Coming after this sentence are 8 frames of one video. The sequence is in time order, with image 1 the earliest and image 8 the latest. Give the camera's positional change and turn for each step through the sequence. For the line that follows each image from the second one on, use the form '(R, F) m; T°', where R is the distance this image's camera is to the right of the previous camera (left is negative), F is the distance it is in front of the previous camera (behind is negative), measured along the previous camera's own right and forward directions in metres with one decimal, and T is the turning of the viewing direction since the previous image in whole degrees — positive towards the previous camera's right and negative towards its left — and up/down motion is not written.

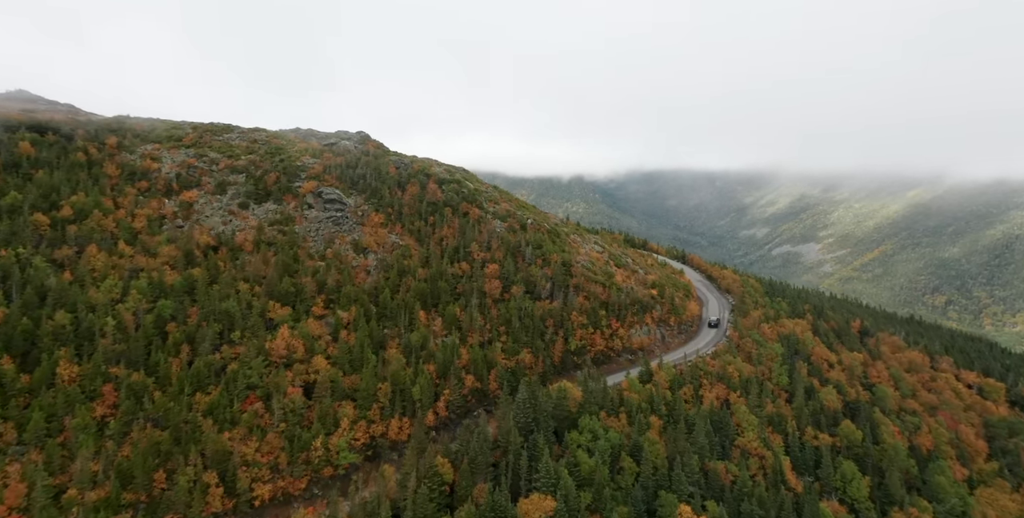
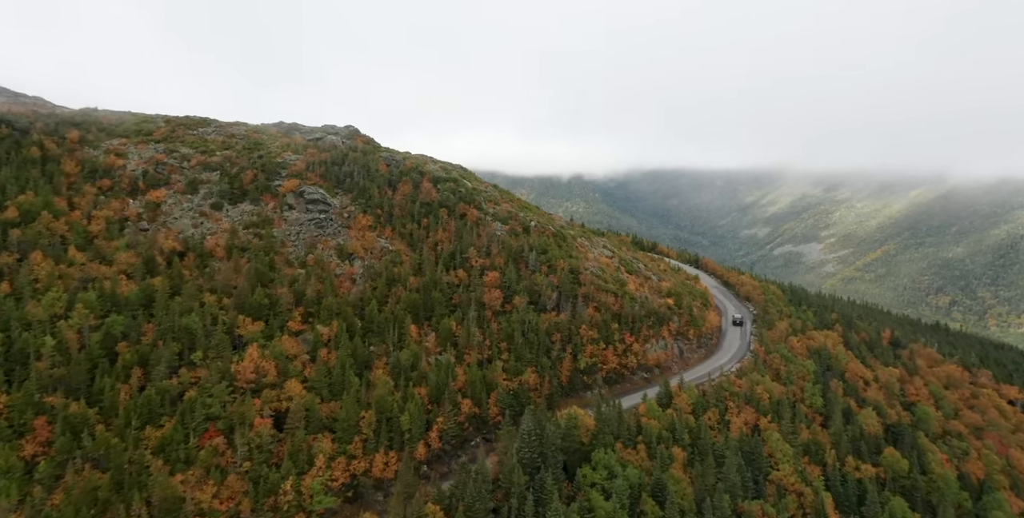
(-0.5, +13.0) m; 0°
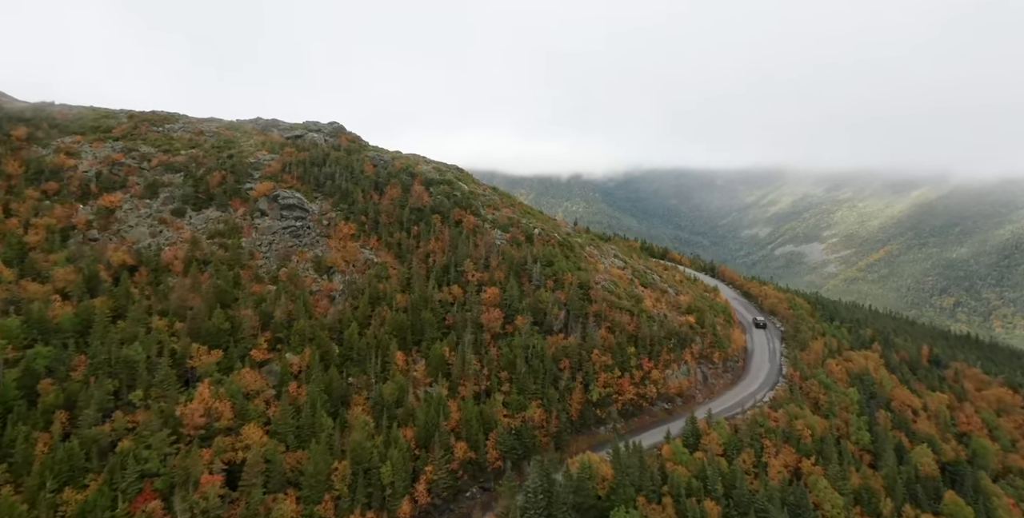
(-0.4, +14.3) m; 0°
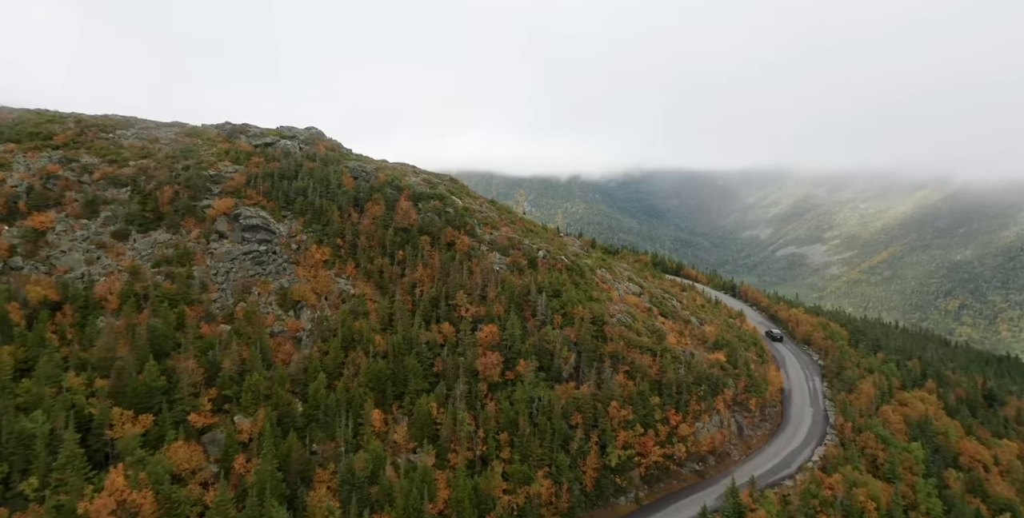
(-0.2, +16.0) m; 0°
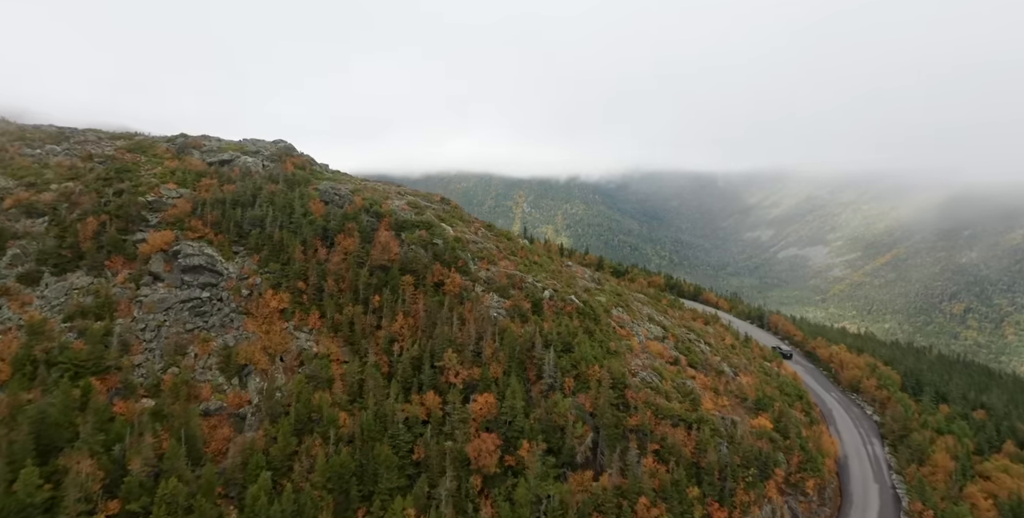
(-0.1, +17.3) m; 0°
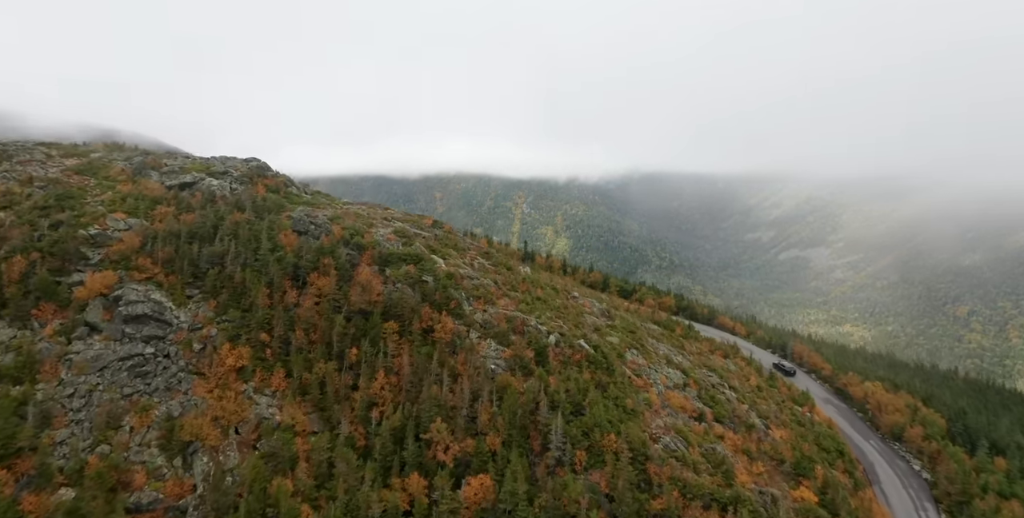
(-0.1, +11.6) m; 0°
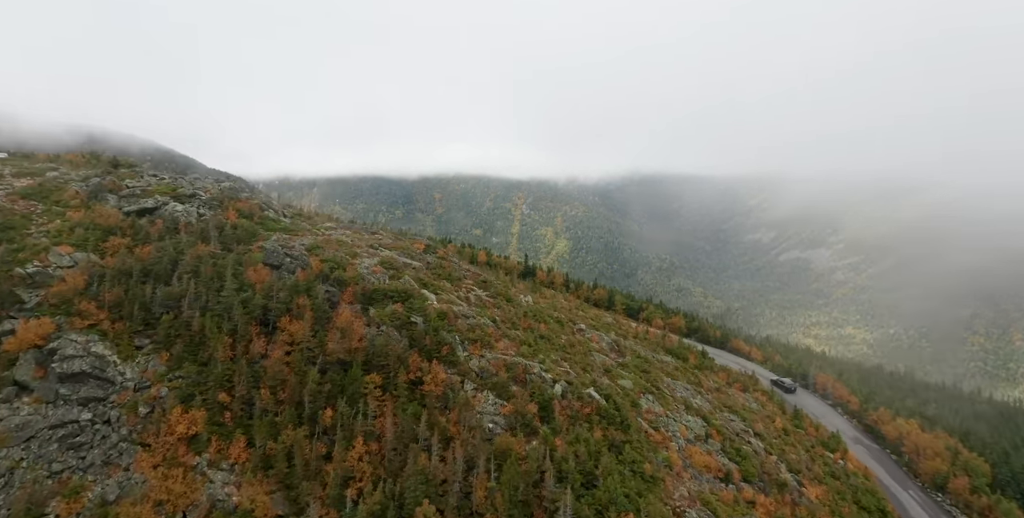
(-0.1, +9.4) m; 0°
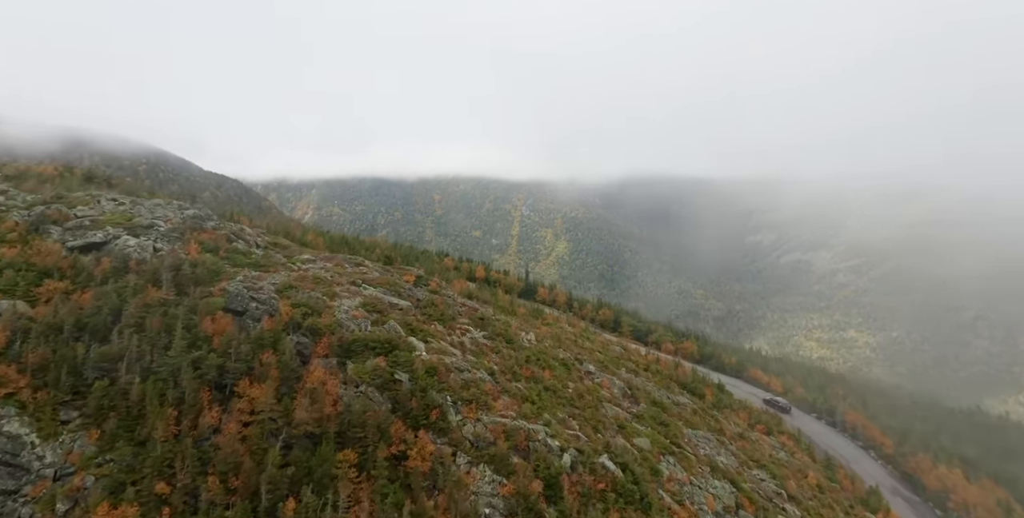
(-0.1, +9.8) m; 0°
